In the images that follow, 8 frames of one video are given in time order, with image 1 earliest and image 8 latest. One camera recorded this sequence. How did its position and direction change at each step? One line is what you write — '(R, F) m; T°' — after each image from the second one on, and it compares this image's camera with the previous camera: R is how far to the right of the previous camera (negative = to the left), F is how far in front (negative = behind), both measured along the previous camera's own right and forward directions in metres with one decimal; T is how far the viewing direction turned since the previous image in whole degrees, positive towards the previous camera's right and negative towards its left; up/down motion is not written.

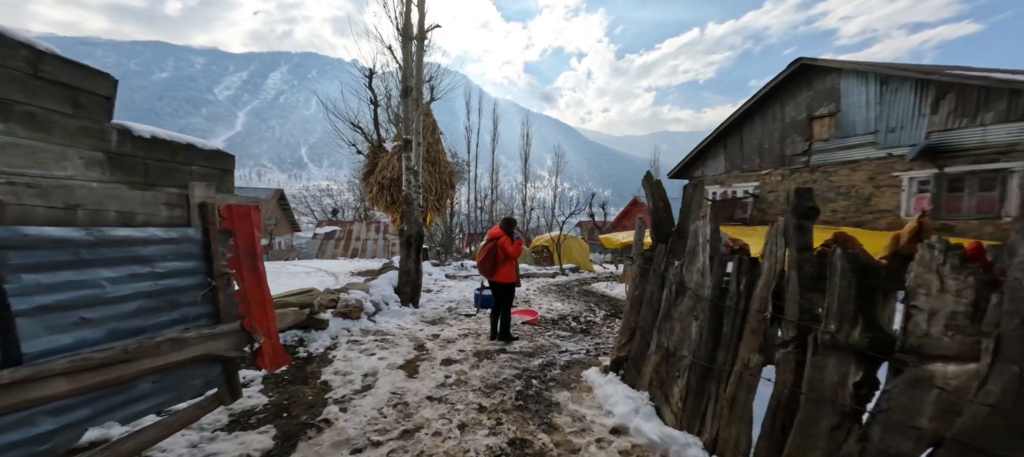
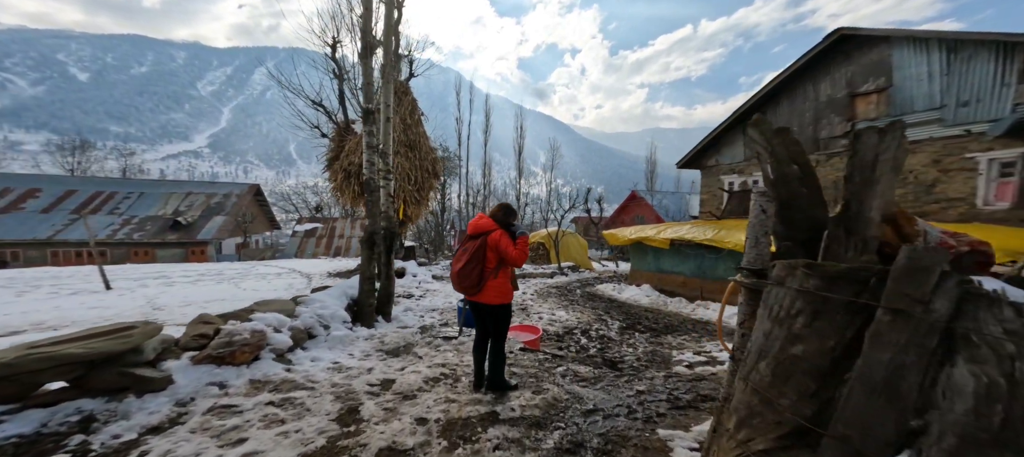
(0.0, +1.4) m; +1°
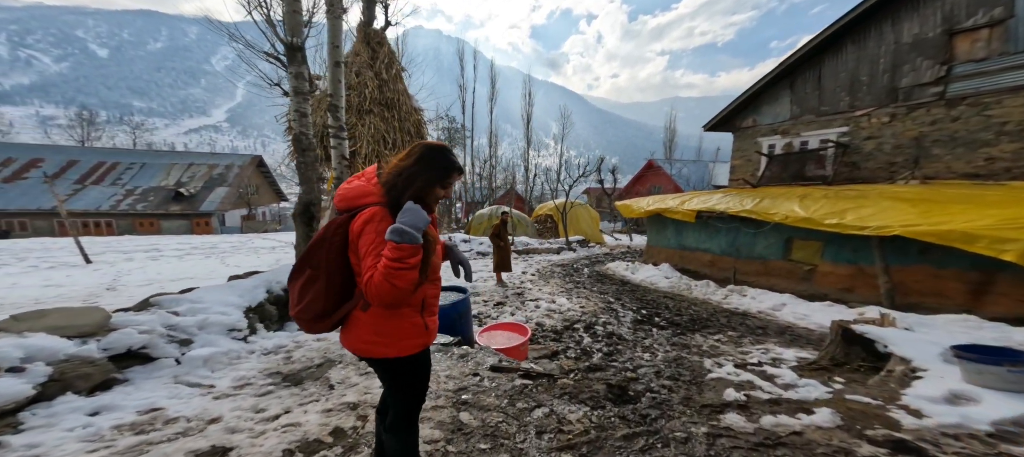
(+0.3, +1.2) m; -3°
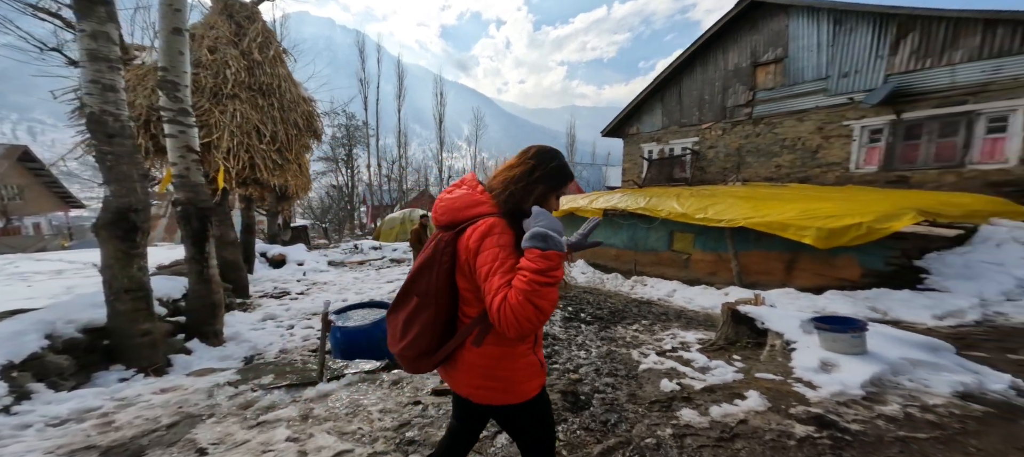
(-0.3, +0.3) m; +15°
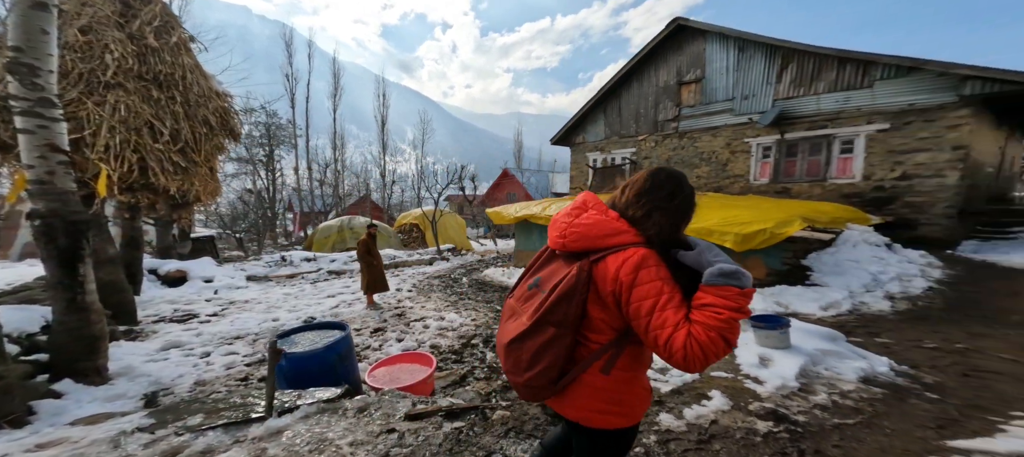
(-0.2, 0.0) m; +8°
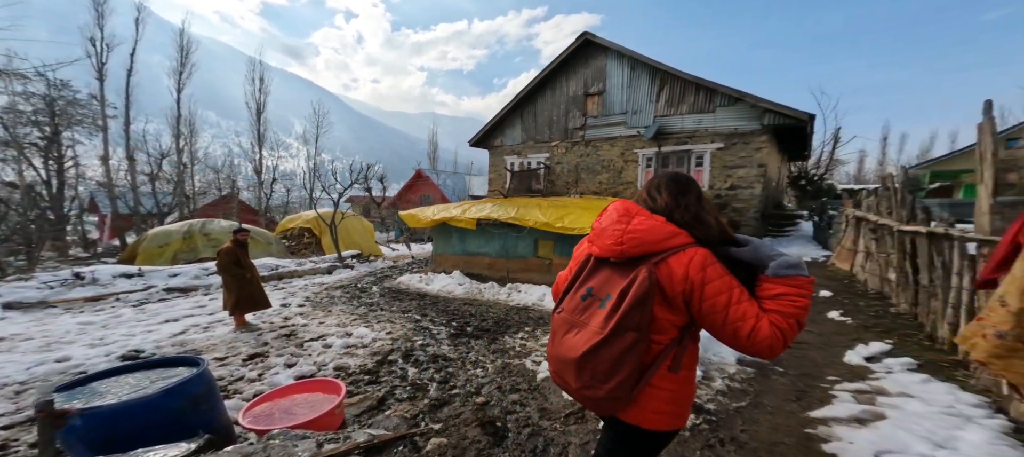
(-0.1, +0.2) m; +13°
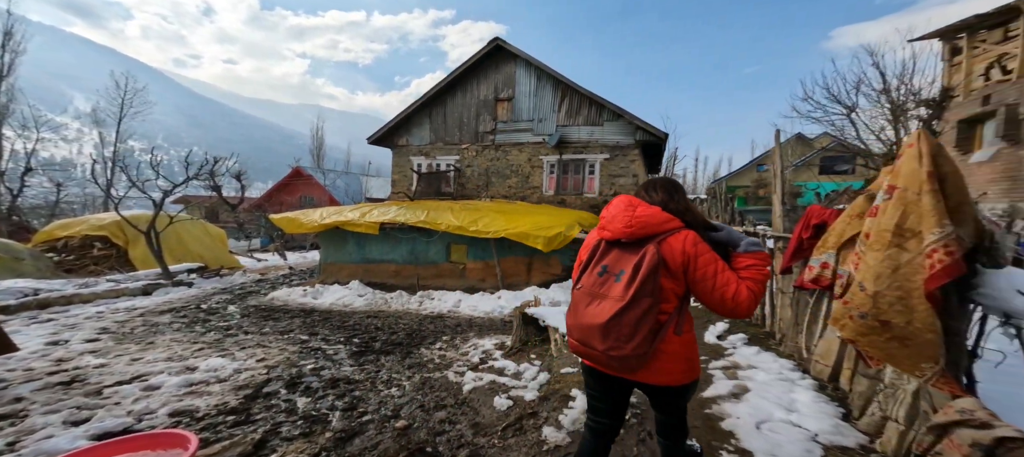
(-0.2, +0.2) m; +14°
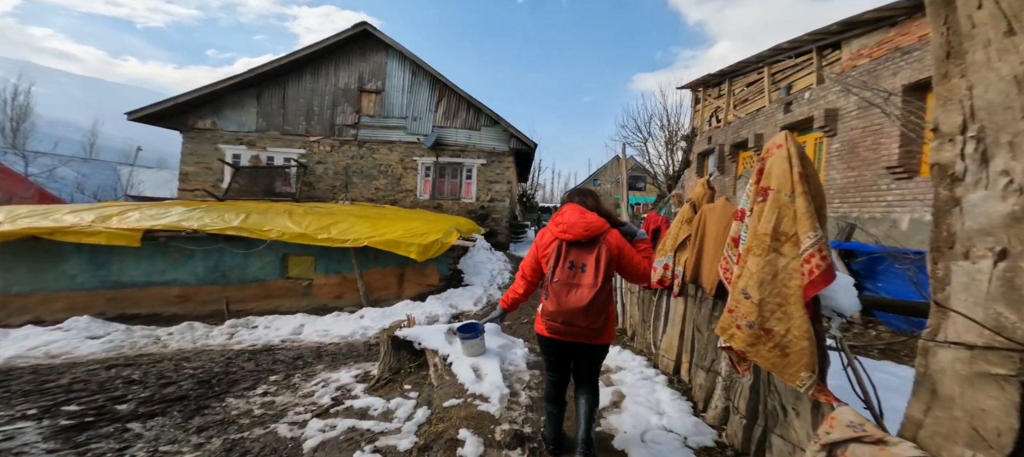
(+0.1, +0.5) m; +18°
